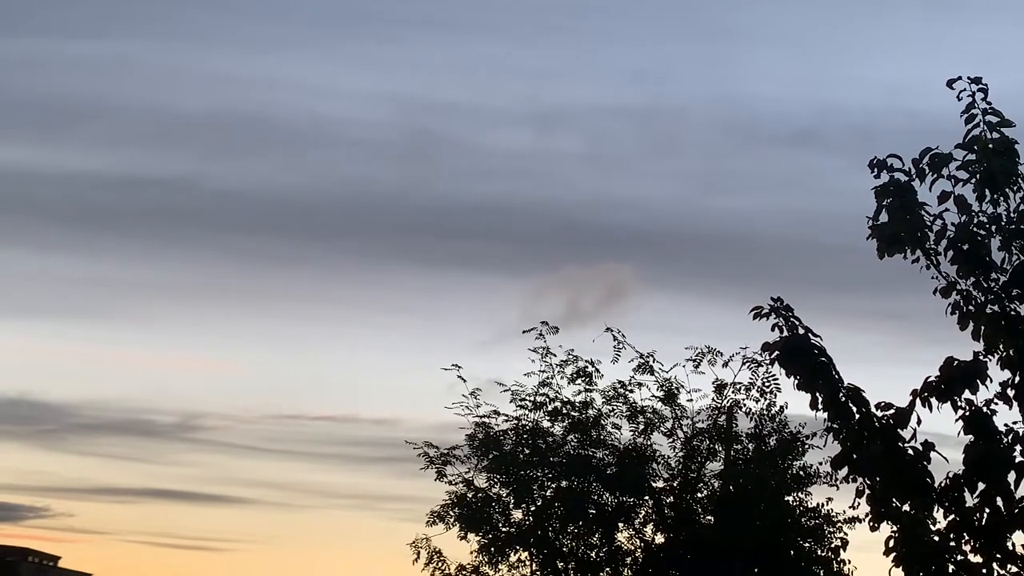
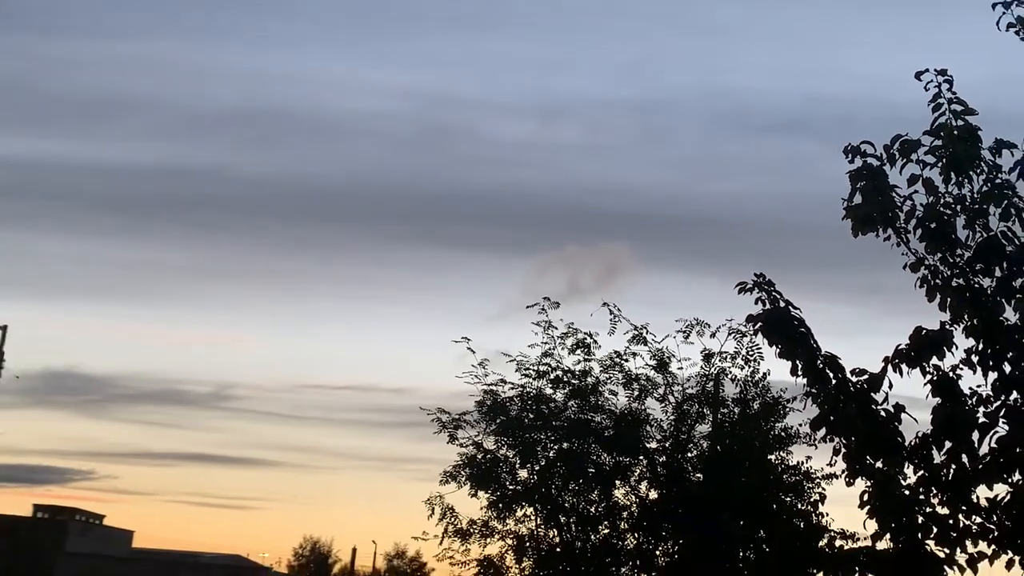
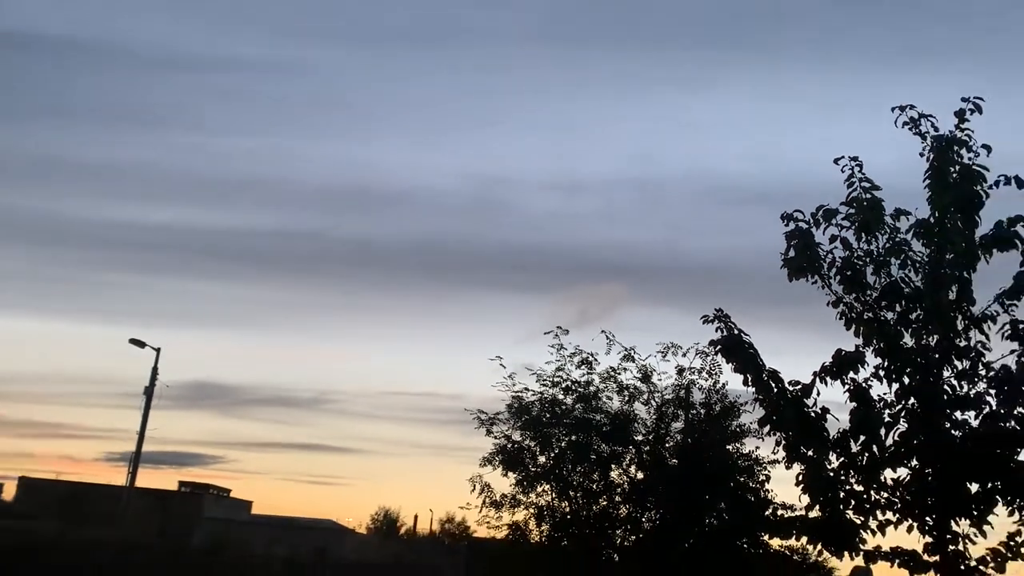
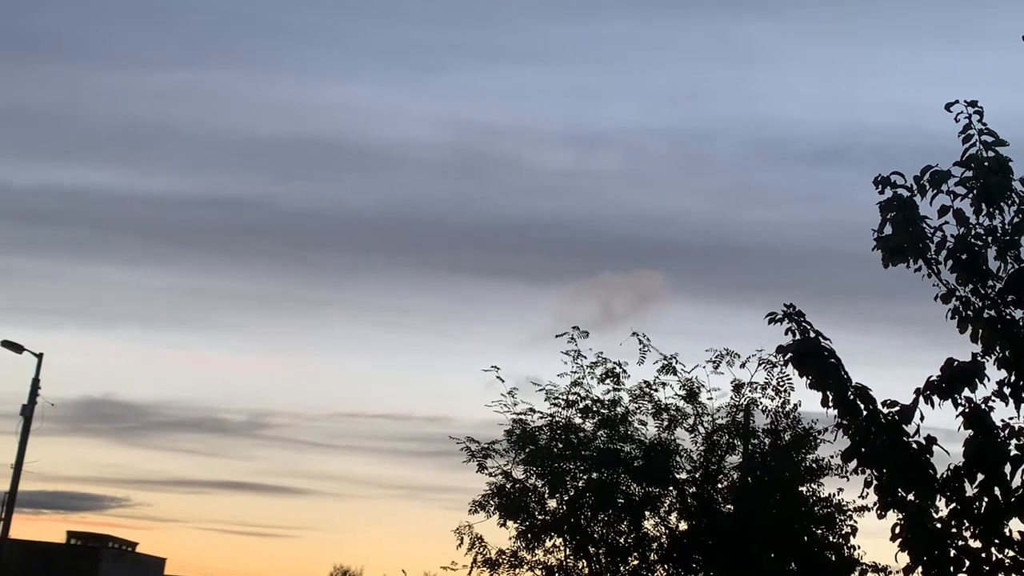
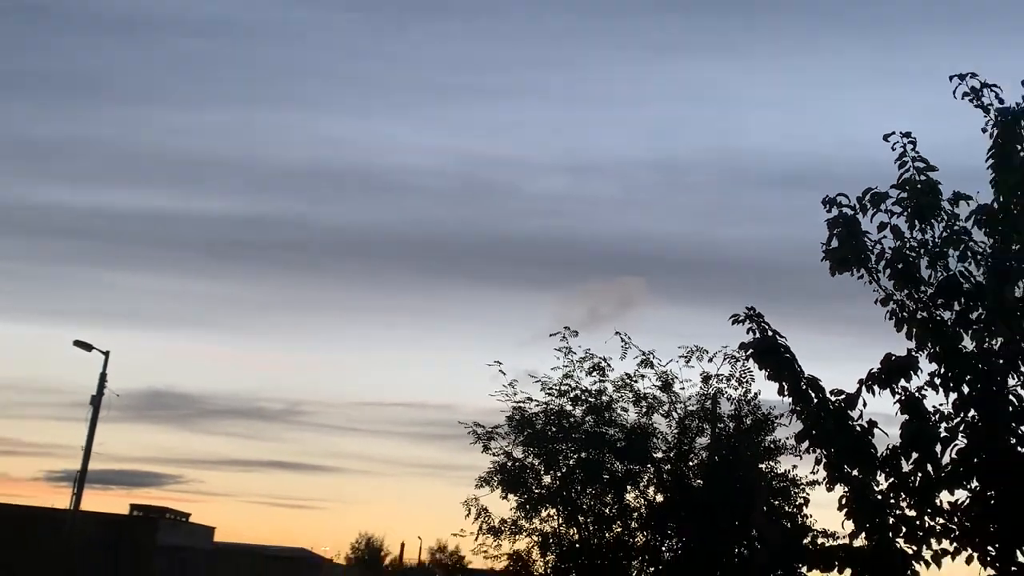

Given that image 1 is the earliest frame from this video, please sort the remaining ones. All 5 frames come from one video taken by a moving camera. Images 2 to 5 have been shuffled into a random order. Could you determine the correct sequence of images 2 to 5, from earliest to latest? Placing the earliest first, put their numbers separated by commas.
2, 4, 5, 3
